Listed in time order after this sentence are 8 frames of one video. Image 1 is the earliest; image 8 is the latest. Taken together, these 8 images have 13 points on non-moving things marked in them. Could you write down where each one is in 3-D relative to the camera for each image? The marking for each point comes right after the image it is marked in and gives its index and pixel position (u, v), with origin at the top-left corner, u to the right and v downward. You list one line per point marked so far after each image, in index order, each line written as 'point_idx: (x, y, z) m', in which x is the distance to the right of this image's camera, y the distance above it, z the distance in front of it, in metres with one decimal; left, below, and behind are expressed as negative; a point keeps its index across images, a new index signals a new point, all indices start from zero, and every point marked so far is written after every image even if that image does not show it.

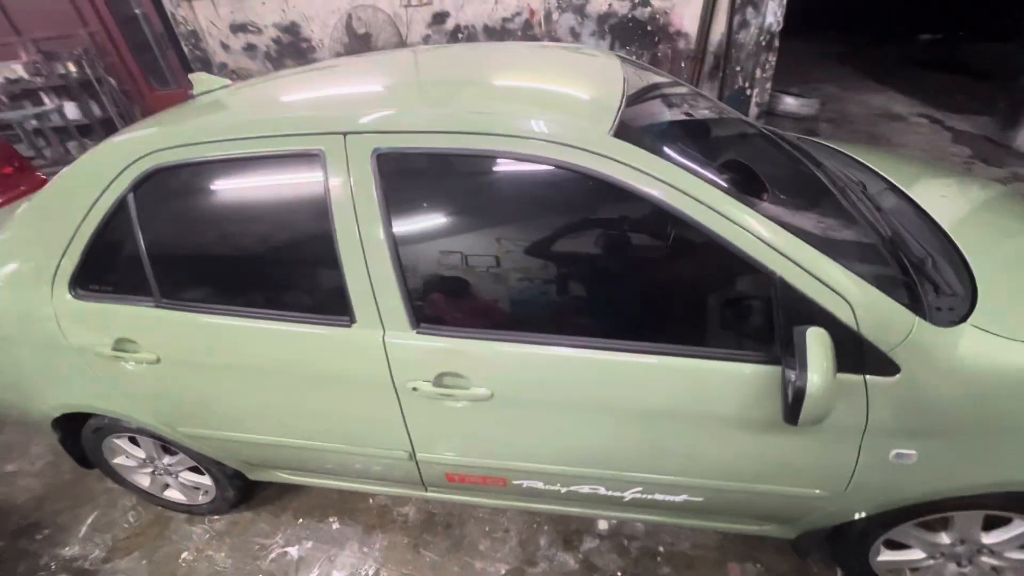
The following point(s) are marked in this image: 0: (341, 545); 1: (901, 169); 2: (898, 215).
0: (-0.6, -0.9, +1.7) m
1: (+1.4, +0.4, +1.8) m
2: (+1.1, +0.2, +1.4) m
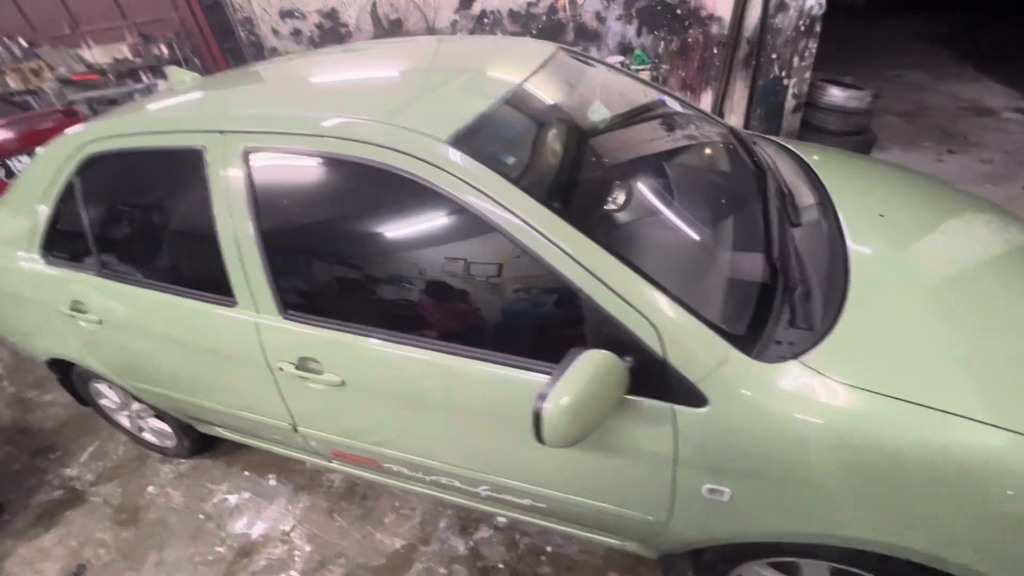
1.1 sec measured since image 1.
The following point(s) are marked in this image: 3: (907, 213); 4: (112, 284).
0: (-1.0, -0.9, +1.9) m
1: (+1.1, +0.3, +1.6) m
2: (+0.8, +0.1, +1.3) m
3: (+1.2, +0.2, +1.5) m
4: (-1.4, 0.0, +1.6) m
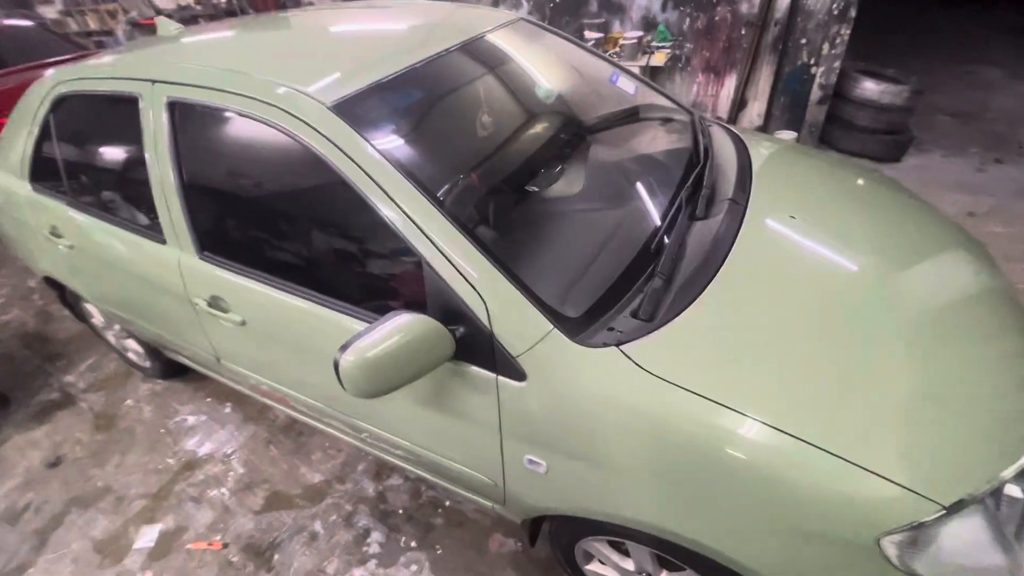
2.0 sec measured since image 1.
0: (-1.3, -0.6, +2.1) m
1: (+0.9, +0.3, +1.5) m
2: (+0.5, +0.2, +1.3) m
3: (+0.9, +0.2, +1.4) m
4: (-1.7, +0.3, +1.8) m
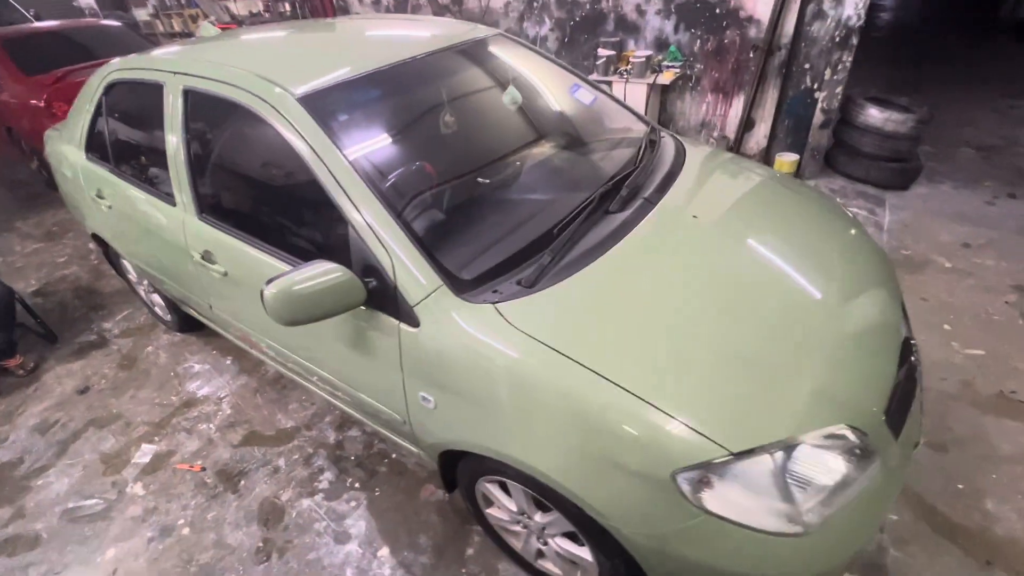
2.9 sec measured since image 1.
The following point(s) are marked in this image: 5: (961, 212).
0: (-1.5, -0.4, +2.4) m
1: (+0.7, +0.3, +1.7) m
2: (+0.3, +0.2, +1.5) m
3: (+0.7, +0.2, +1.5) m
4: (-1.8, +0.5, +2.2) m
5: (+3.1, +0.5, +3.3) m
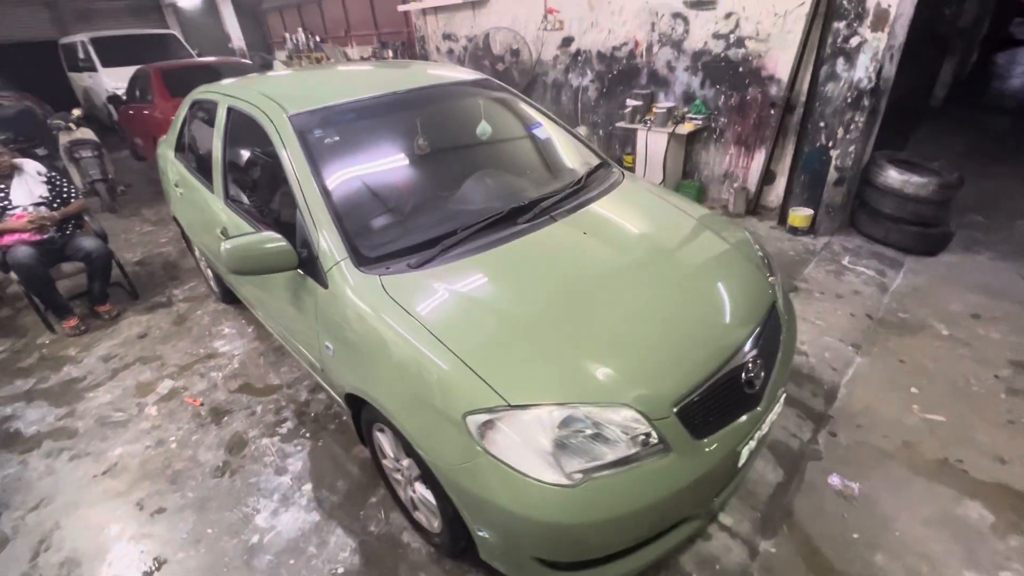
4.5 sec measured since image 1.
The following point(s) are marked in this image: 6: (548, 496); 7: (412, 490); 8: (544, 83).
0: (-1.7, -0.3, +3.0) m
1: (+0.4, +0.3, +1.9) m
2: (0.0, +0.2, +1.8) m
3: (+0.4, +0.2, +1.8) m
4: (-1.9, +0.7, +2.8) m
5: (+3.1, 0.0, +3.1) m
6: (+0.1, -0.5, +1.2) m
7: (-0.3, -0.7, +1.6) m
8: (+0.3, +2.2, +5.1) m
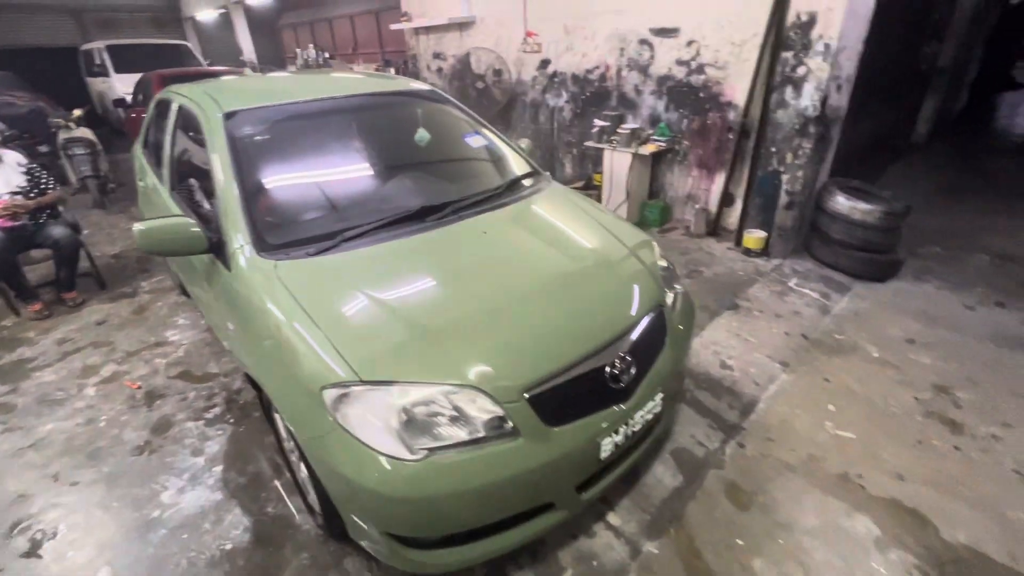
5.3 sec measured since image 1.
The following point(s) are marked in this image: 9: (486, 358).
0: (-2.1, -0.3, +3.1) m
1: (0.0, +0.3, +2.0) m
2: (-0.4, +0.2, +1.9) m
3: (0.0, +0.2, +1.8) m
4: (-2.3, +0.7, +3.0) m
5: (+2.7, -0.2, +3.1) m
6: (-0.3, -0.5, +1.3) m
7: (-0.8, -0.7, +1.7) m
8: (+0.1, +2.1, +5.3) m
9: (-0.1, -0.2, +1.4) m
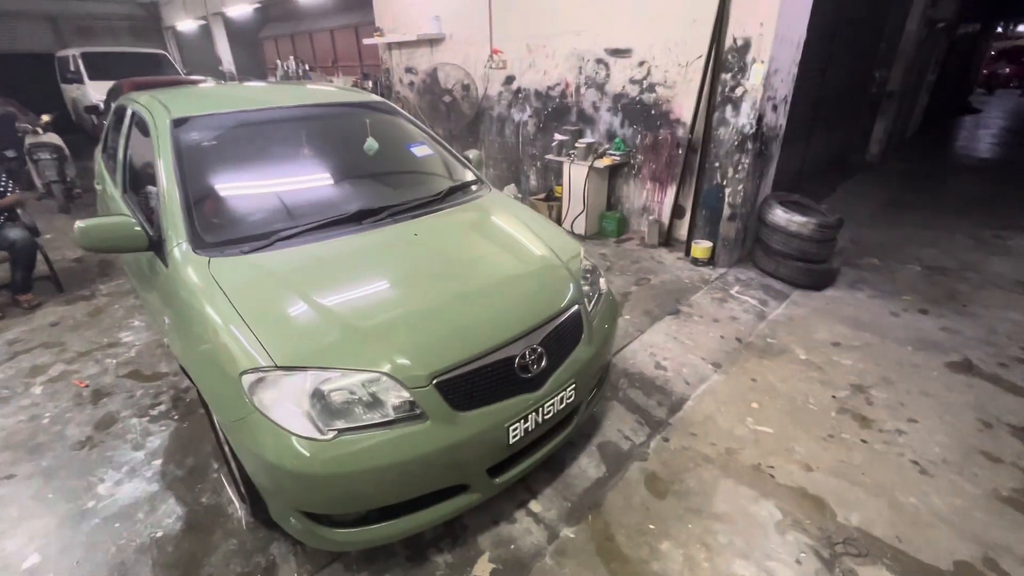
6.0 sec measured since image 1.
0: (-2.4, -0.3, +3.1) m
1: (-0.2, +0.3, +2.1) m
2: (-0.7, +0.2, +2.0) m
3: (-0.3, +0.2, +2.0) m
4: (-2.6, +0.7, +3.0) m
5: (+2.4, -0.2, +3.3) m
6: (-0.6, -0.5, +1.4) m
7: (-1.0, -0.6, +1.8) m
8: (-0.3, +2.0, +5.4) m
9: (-0.4, -0.2, +1.5) m
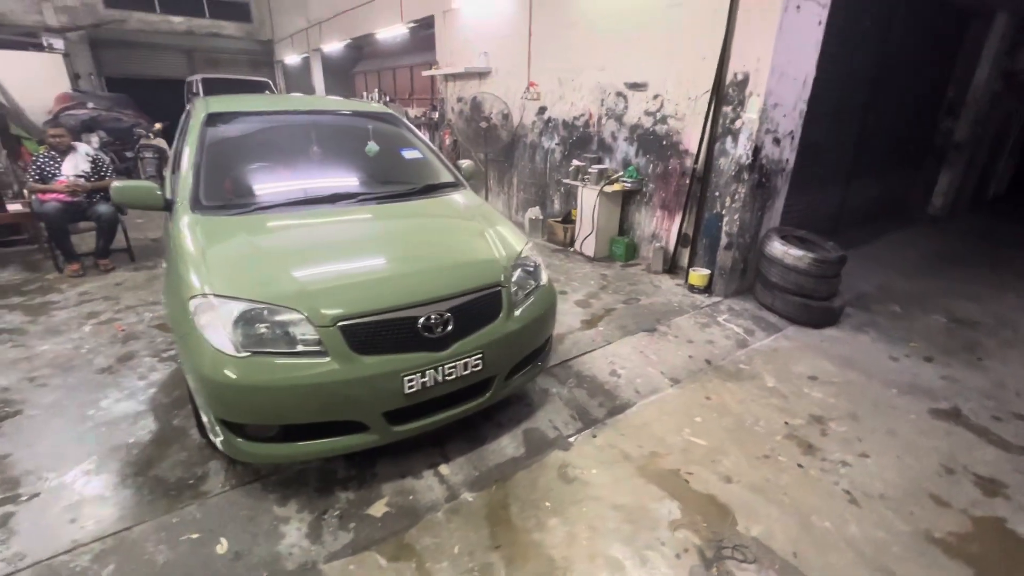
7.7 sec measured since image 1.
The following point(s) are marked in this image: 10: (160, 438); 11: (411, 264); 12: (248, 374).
0: (-2.5, -0.1, +3.6) m
1: (-0.5, +0.4, +2.4) m
2: (-0.9, +0.4, +2.3) m
3: (-0.5, +0.3, +2.2) m
4: (-2.6, +1.0, +3.7) m
5: (+2.3, -0.5, +3.2) m
6: (-1.0, -0.3, +1.7) m
7: (-1.4, -0.4, +2.1) m
8: (+0.1, +1.8, +5.8) m
9: (-0.7, 0.0, +1.8) m
10: (-1.6, -0.7, +2.1) m
11: (-0.4, +0.1, +1.9) m
12: (-0.9, -0.3, +1.6) m
